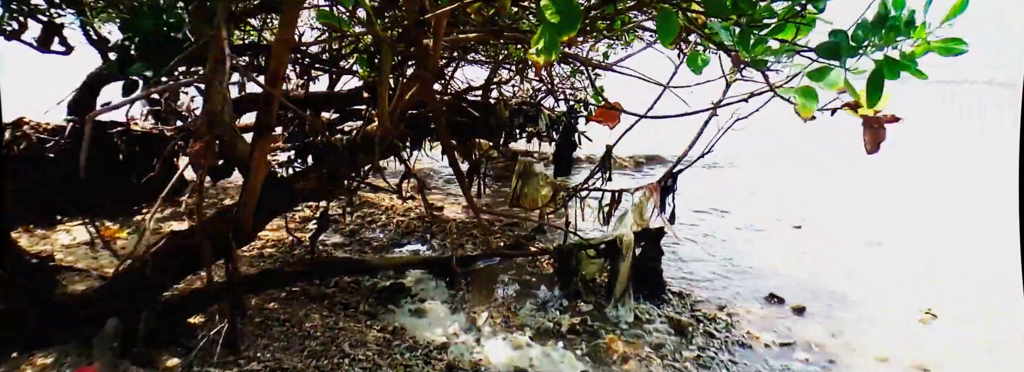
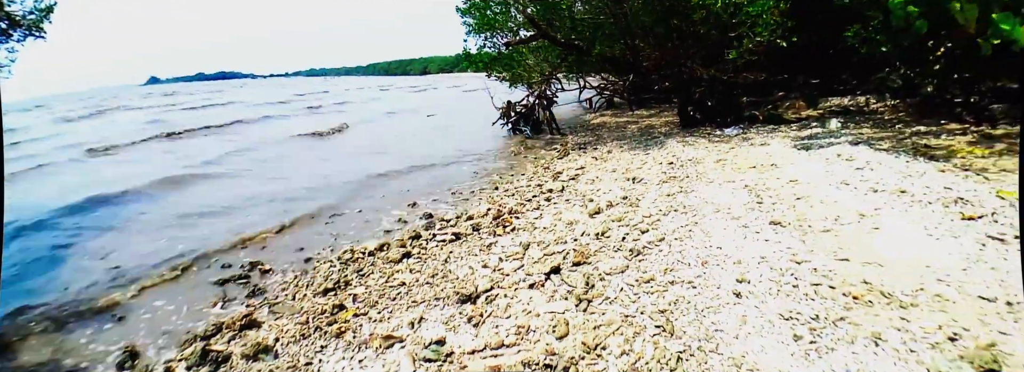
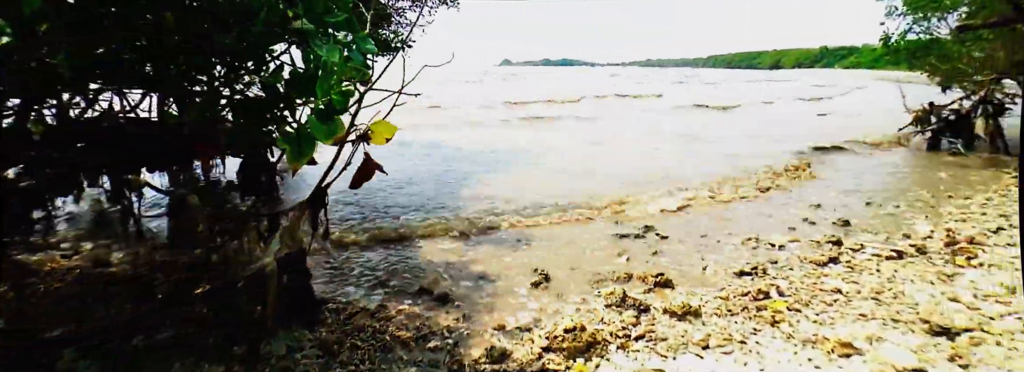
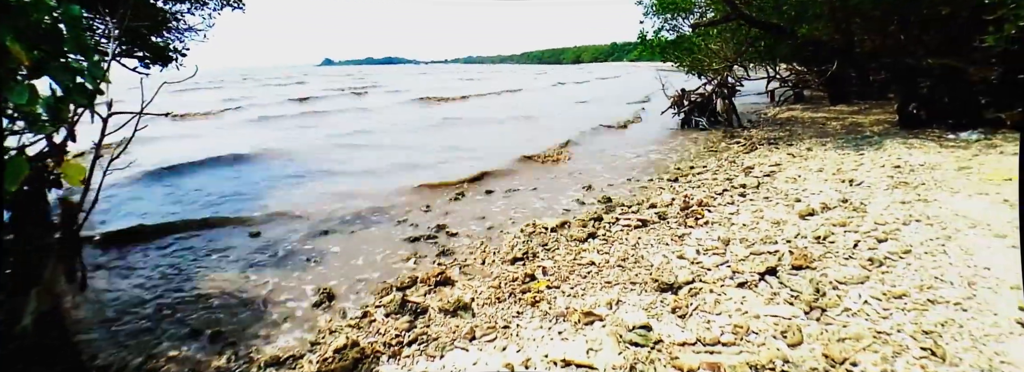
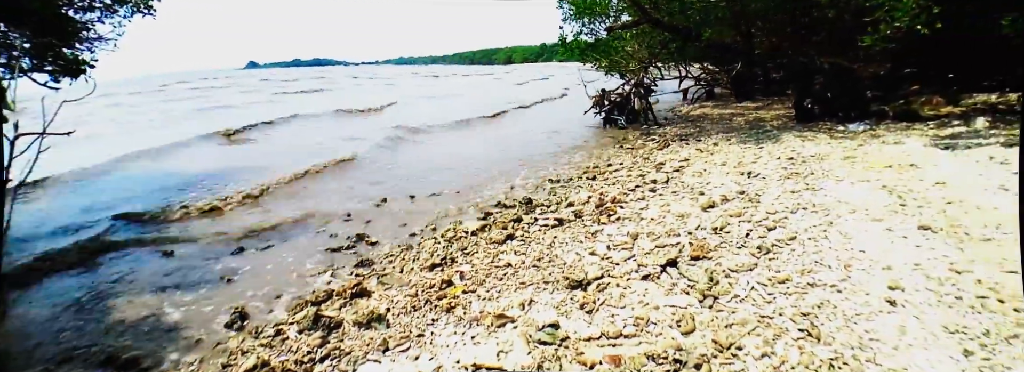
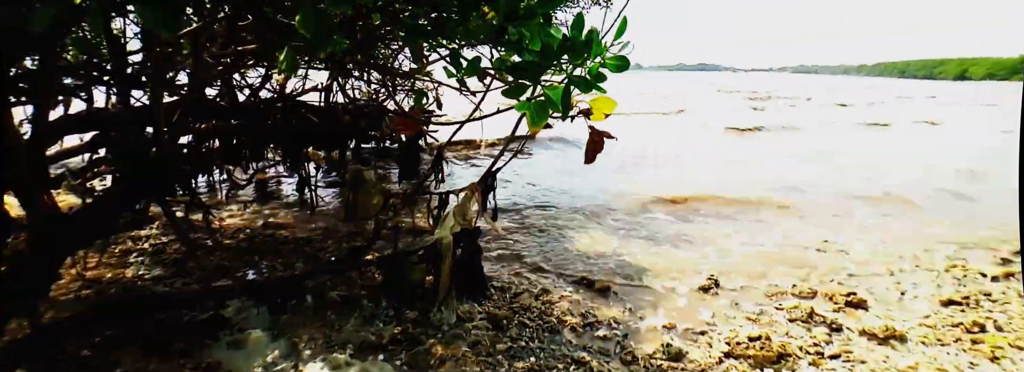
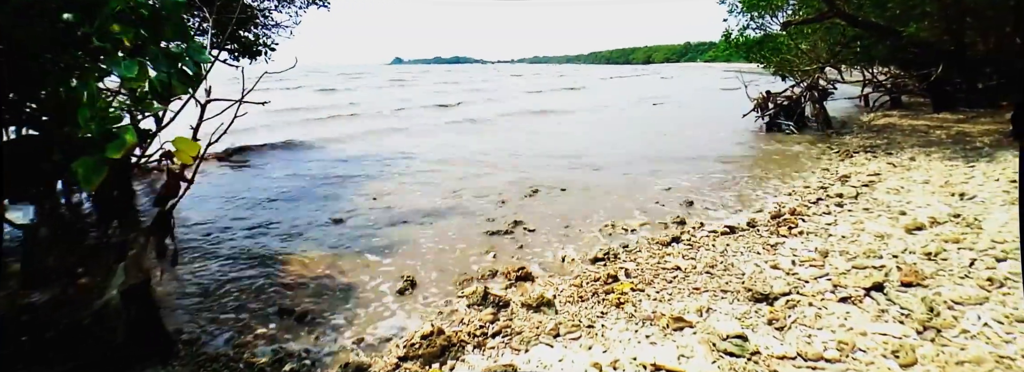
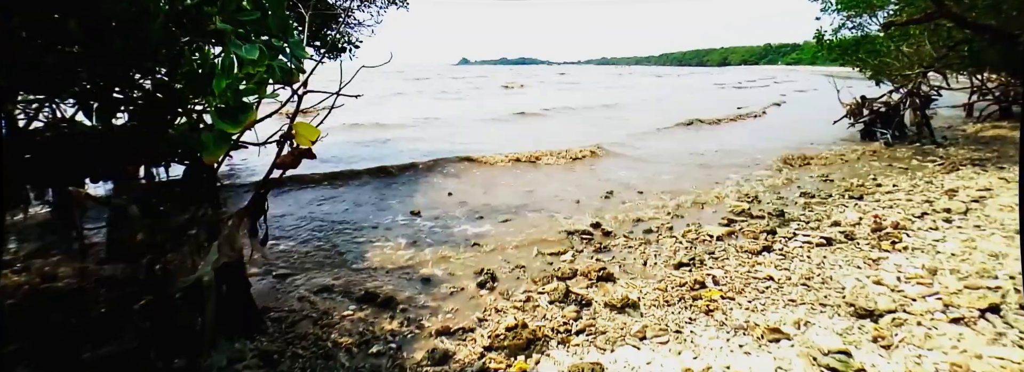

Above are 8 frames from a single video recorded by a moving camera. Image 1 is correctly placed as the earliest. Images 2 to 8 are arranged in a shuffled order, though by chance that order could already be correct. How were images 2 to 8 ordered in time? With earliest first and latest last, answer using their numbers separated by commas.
6, 3, 8, 7, 4, 5, 2
